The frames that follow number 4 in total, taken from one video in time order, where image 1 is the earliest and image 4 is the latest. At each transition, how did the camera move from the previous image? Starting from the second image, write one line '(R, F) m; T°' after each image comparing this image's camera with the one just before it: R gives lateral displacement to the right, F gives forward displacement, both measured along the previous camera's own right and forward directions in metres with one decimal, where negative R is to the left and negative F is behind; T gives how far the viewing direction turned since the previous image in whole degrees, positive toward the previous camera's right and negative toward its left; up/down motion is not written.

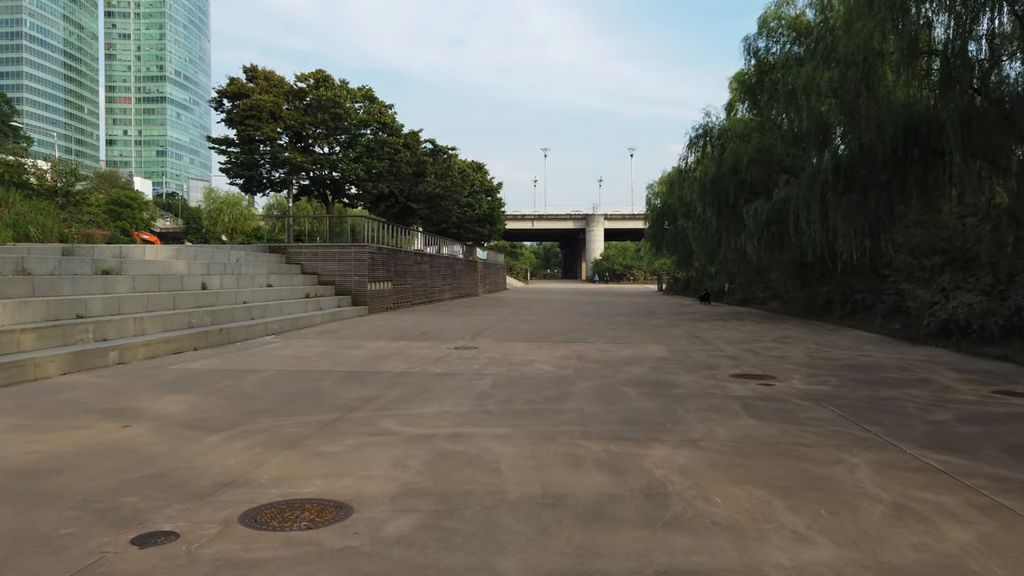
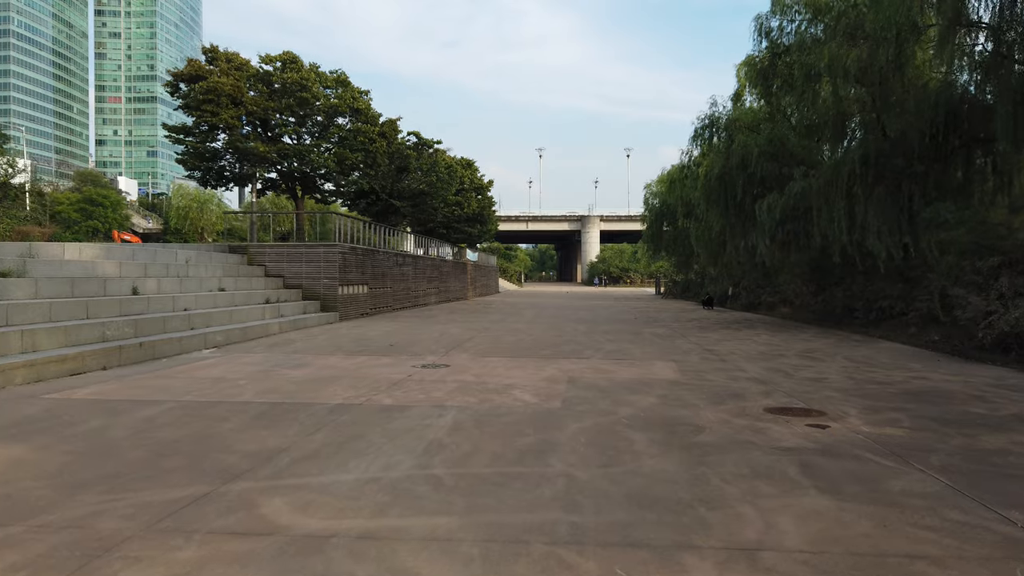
(+0.2, +1.9) m; 0°
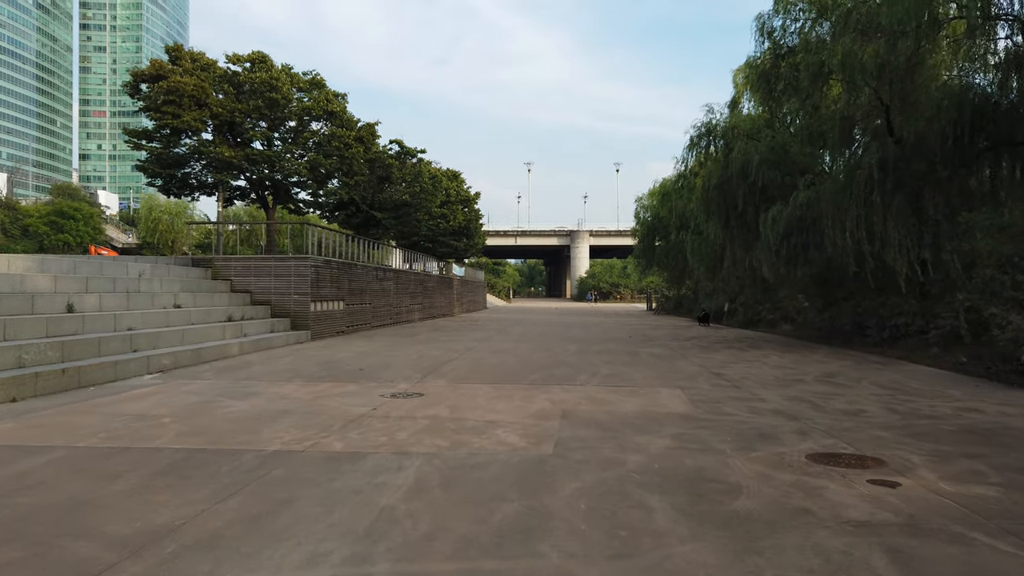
(+0.1, +1.3) m; +1°
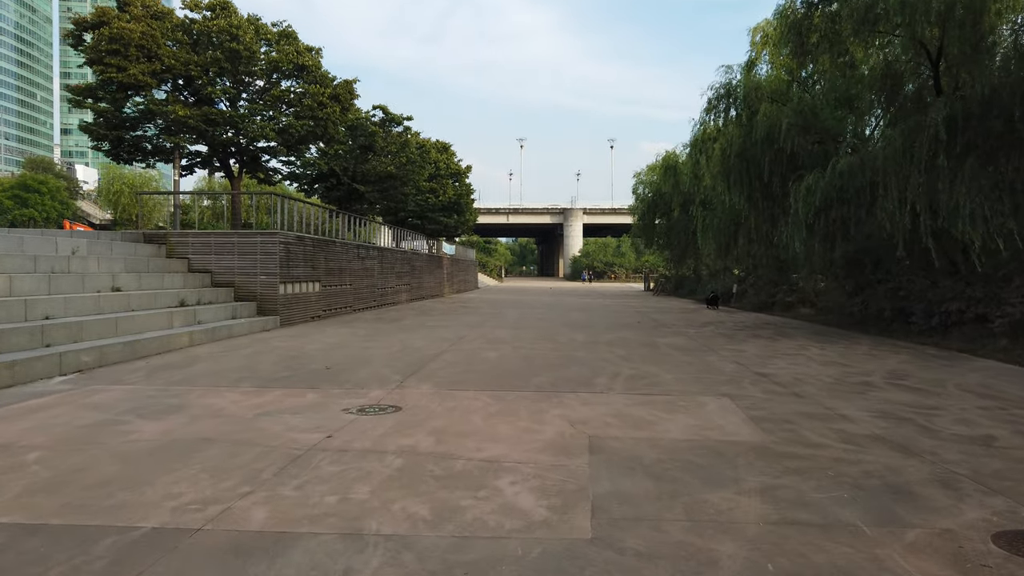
(-0.1, +1.9) m; +1°
